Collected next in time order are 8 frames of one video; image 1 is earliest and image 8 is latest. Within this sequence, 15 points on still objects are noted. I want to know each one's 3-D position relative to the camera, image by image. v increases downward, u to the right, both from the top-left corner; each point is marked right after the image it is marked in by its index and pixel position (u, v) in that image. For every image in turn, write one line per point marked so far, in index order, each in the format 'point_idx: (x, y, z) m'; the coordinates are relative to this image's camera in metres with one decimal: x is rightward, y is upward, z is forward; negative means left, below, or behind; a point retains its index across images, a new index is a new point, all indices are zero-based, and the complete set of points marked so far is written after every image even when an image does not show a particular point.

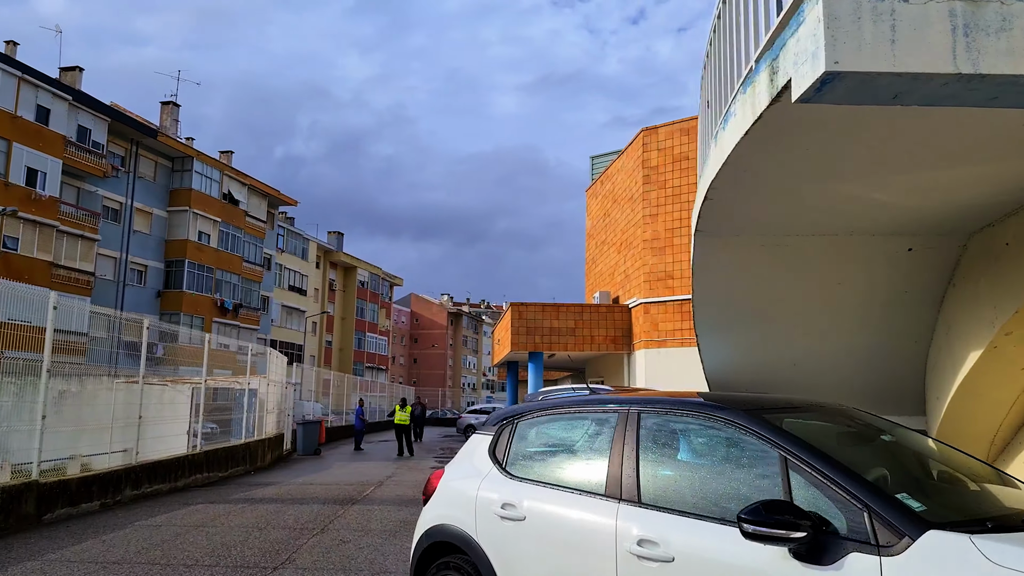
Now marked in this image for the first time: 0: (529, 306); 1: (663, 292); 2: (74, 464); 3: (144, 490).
0: (+0.4, -0.4, +19.2) m
1: (+3.6, 0.0, +17.5) m
2: (-5.4, -2.2, +9.4) m
3: (-5.3, -2.9, +10.8) m
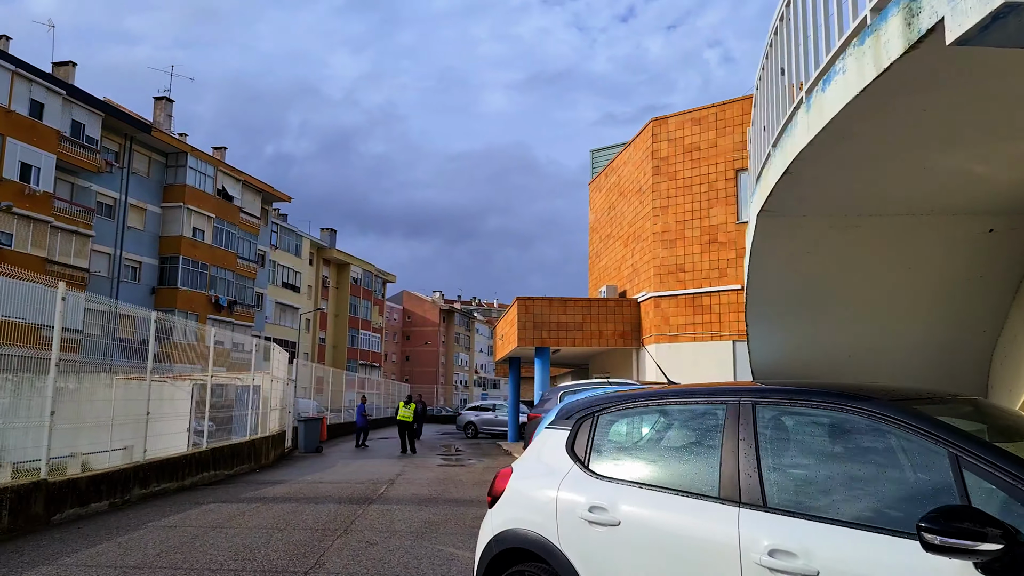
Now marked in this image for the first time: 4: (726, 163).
0: (+0.6, -0.3, +19.0) m
1: (+3.8, +0.1, +17.3) m
2: (-5.1, -2.1, +9.0) m
3: (-5.0, -2.8, +10.4) m
4: (+4.7, +2.8, +16.5) m
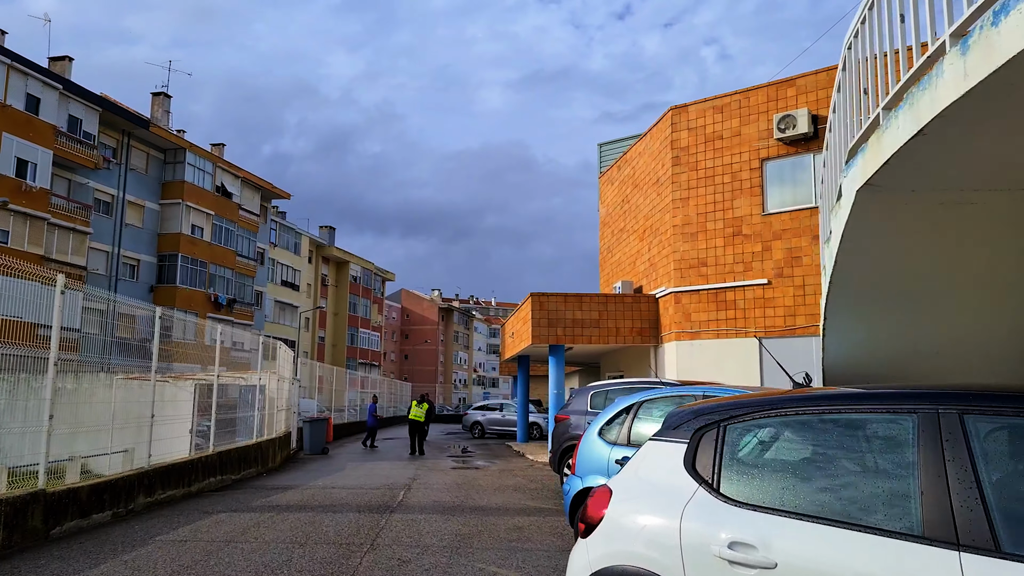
0: (+1.0, -0.2, +18.3) m
1: (+4.1, +0.2, +16.7) m
2: (-4.7, -2.0, +8.4) m
3: (-4.6, -2.7, +9.8) m
4: (+5.1, +2.9, +15.9) m
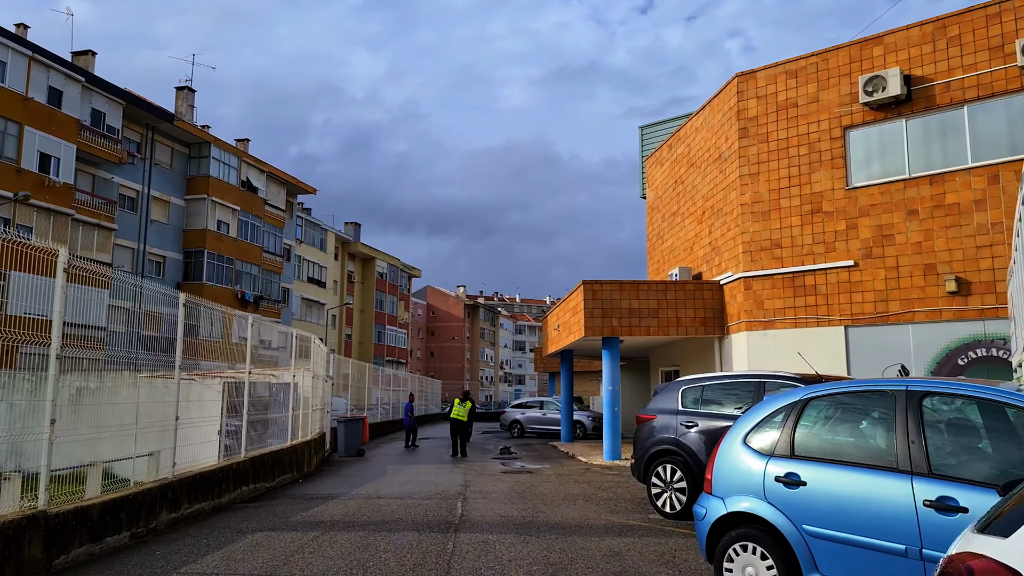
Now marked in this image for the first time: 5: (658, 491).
0: (+2.1, +0.1, +16.9) m
1: (+5.2, +0.5, +15.1) m
2: (-3.9, -1.8, +7.1) m
3: (-3.7, -2.5, +8.5) m
4: (+6.1, +3.2, +14.3) m
5: (+1.7, -2.3, +8.6) m
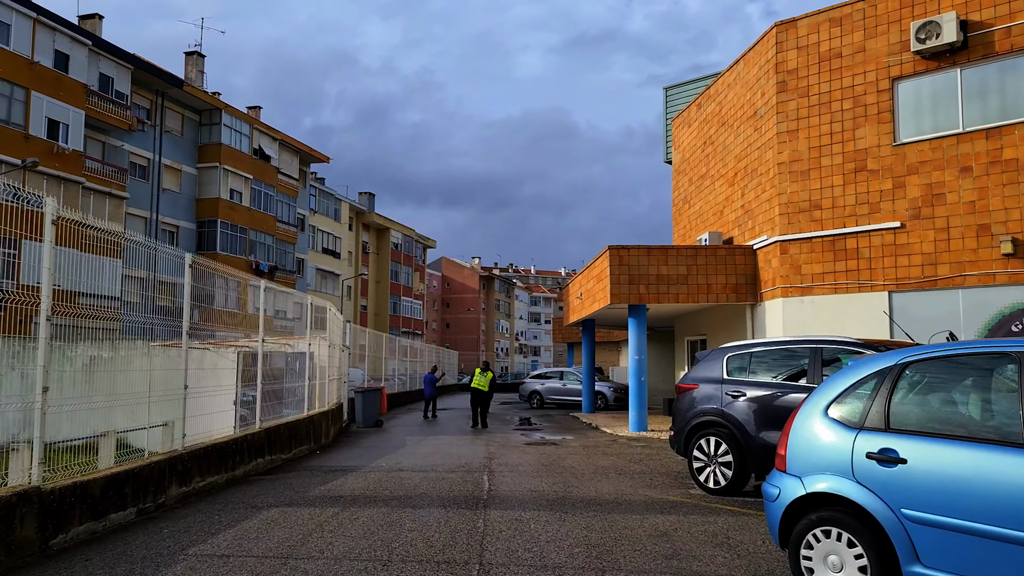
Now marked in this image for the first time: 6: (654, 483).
0: (+2.6, +0.8, +16.2) m
1: (+5.6, +1.2, +14.3) m
2: (-3.6, -1.5, +6.6) m
3: (-3.4, -2.1, +8.0) m
4: (+6.5, +3.9, +13.4) m
5: (+2.0, -1.9, +8.0) m
6: (+1.6, -2.3, +8.7) m
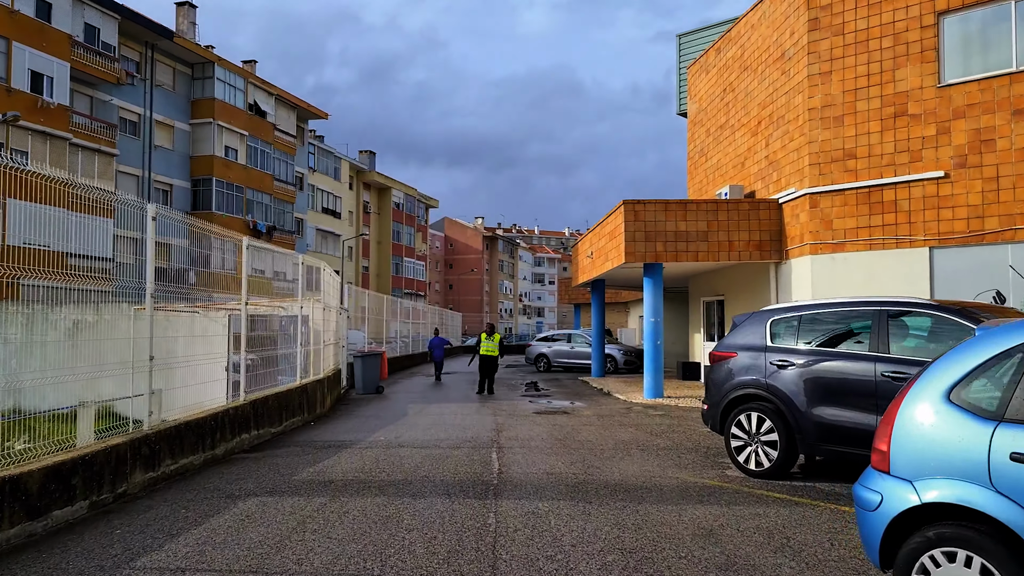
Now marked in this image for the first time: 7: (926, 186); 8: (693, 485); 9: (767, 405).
0: (+2.7, +1.7, +15.0) m
1: (+5.8, +1.9, +13.2) m
2: (-3.5, -1.1, +5.6) m
3: (-3.3, -1.7, +7.1) m
4: (+6.6, +4.6, +12.1) m
5: (+2.1, -1.5, +7.0) m
6: (+1.8, -1.8, +7.8) m
7: (+6.7, +1.6, +12.1) m
8: (+1.6, -1.7, +6.6) m
9: (+2.3, -1.1, +6.9) m
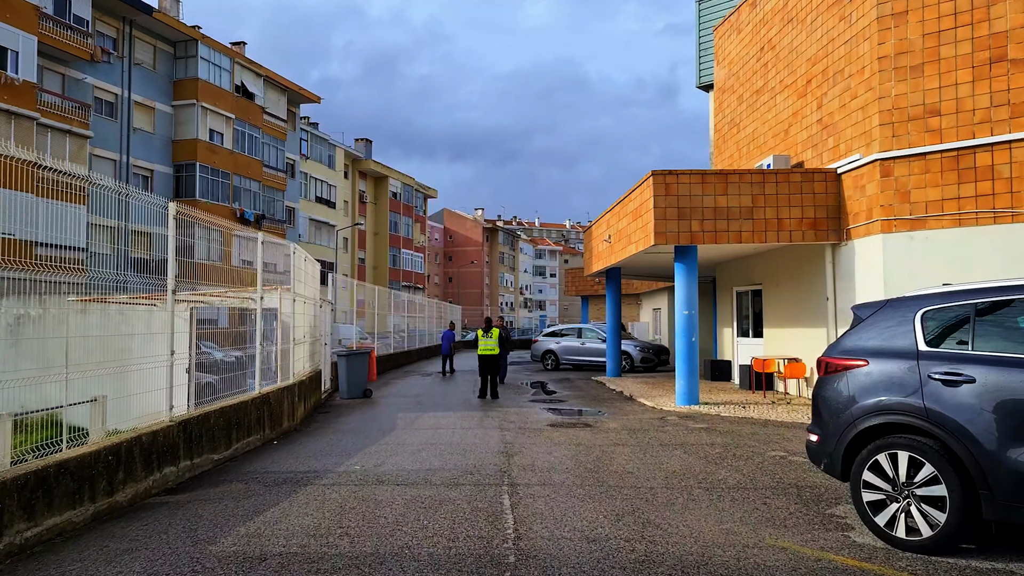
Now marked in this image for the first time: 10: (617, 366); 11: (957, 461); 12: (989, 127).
0: (+2.9, +1.9, +12.7) m
1: (+5.9, +2.2, +10.8) m
2: (-3.3, -1.0, +3.3) m
3: (-3.1, -1.6, +4.7) m
4: (+6.8, +4.8, +9.8) m
5: (+2.3, -1.3, +4.7) m
6: (+1.9, -1.6, +5.4) m
7: (+6.8, +1.9, +9.7) m
8: (+1.8, -1.6, +4.3) m
9: (+2.5, -0.9, +4.5) m
10: (+2.8, -2.1, +19.7) m
11: (+2.6, -1.0, +4.4) m
12: (+6.6, +2.2, +10.3) m
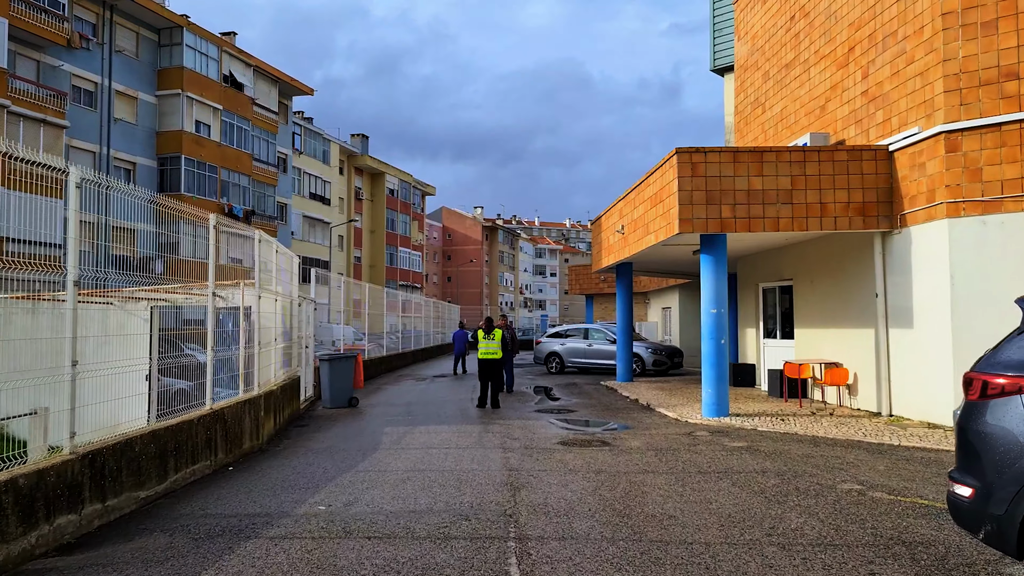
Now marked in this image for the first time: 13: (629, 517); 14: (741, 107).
0: (+2.9, +2.0, +11.1) m
1: (+6.0, +2.2, +9.2) m
2: (-3.2, -0.9, +1.7) m
3: (-3.1, -1.5, +3.1) m
4: (+6.8, +4.9, +8.1) m
5: (+2.3, -1.2, +3.0) m
6: (+2.0, -1.6, +3.8) m
7: (+6.9, +1.9, +8.1) m
8: (+1.8, -1.5, +2.7) m
9: (+2.5, -0.8, +2.9) m
10: (+2.8, -2.0, +18.1) m
11: (+2.7, -0.9, +2.8) m
12: (+6.6, +2.3, +8.7) m
13: (+0.9, -1.7, +5.6) m
14: (+5.3, +4.2, +17.2) m
